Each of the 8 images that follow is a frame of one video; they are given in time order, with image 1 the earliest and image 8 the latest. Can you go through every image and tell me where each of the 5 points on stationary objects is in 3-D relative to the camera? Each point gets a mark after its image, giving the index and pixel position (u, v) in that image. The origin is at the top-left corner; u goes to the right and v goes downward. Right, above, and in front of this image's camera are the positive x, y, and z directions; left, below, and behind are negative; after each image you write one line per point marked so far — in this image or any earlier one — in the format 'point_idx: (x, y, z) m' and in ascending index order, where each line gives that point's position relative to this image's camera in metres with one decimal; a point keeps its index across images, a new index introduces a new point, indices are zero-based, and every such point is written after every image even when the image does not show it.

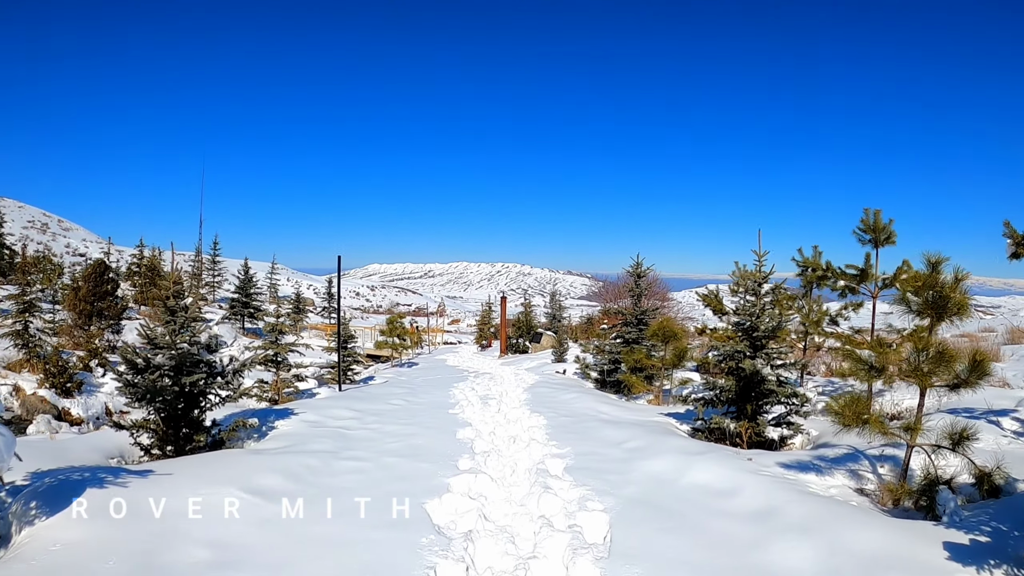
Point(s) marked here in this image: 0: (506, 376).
0: (-0.1, -2.8, +14.1) m
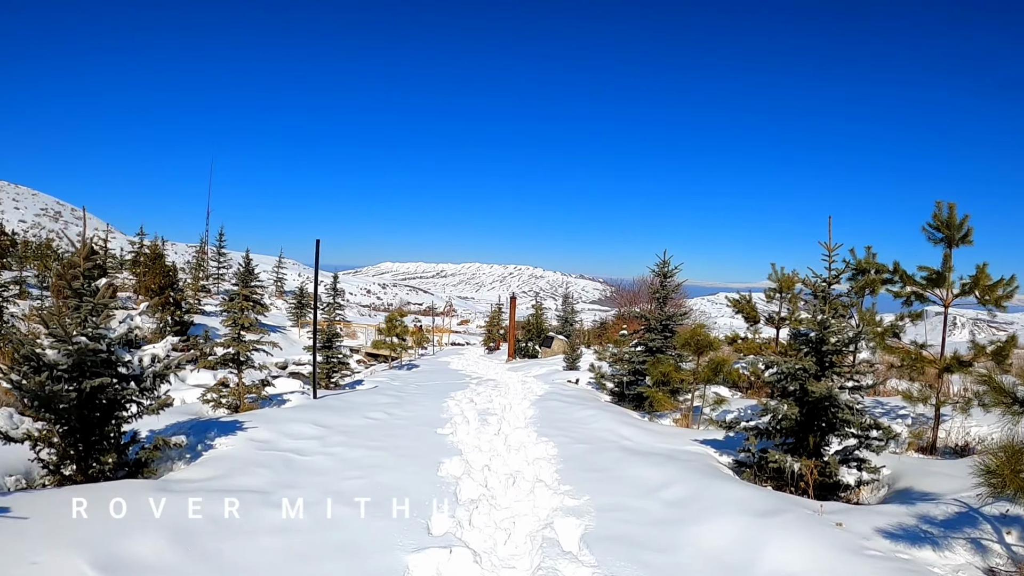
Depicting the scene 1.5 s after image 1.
0: (+0.1, -2.7, +12.6) m
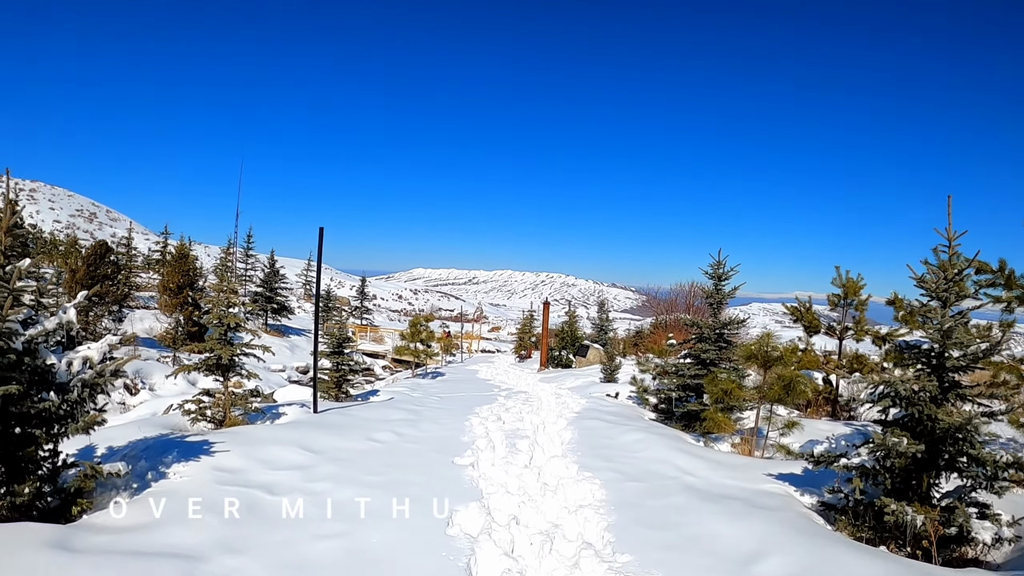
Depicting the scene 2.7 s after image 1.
0: (+0.9, -2.7, +11.3) m
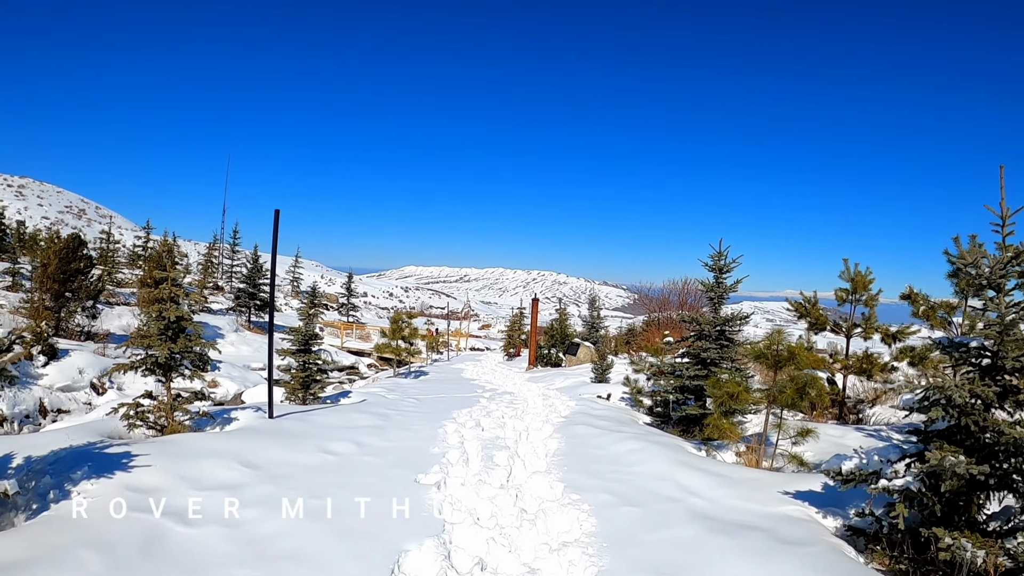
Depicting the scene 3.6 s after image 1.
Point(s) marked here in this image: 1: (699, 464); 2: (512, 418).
0: (+0.5, -2.6, +10.5) m
1: (+2.5, -2.4, +6.1) m
2: (0.0, -2.2, +7.7) m
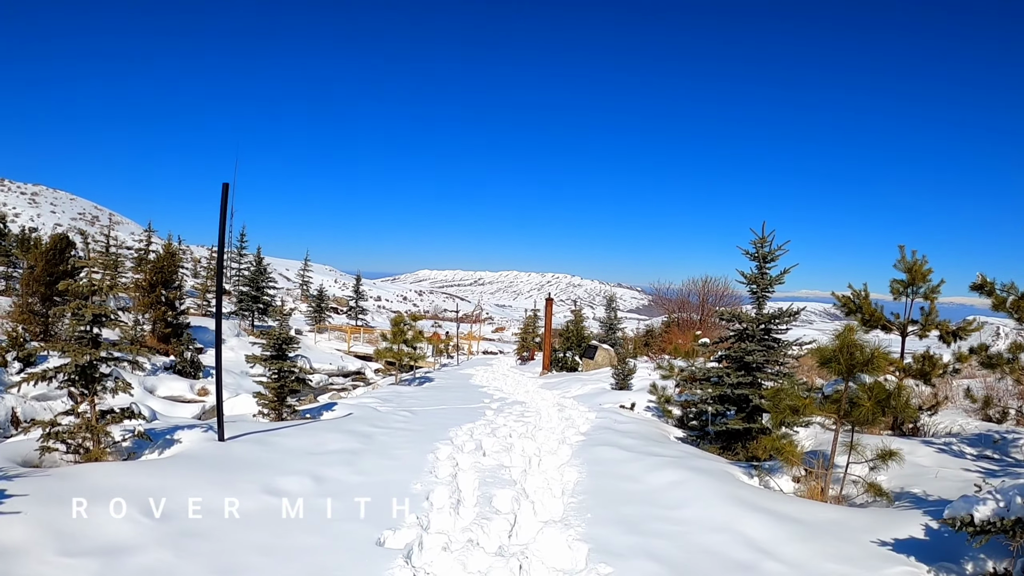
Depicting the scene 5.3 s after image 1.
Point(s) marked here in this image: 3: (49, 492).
0: (+0.7, -2.5, +9.2) m
1: (+2.6, -2.3, +4.8) m
2: (+0.1, -2.1, +6.4) m
3: (-3.4, -1.5, +3.3) m
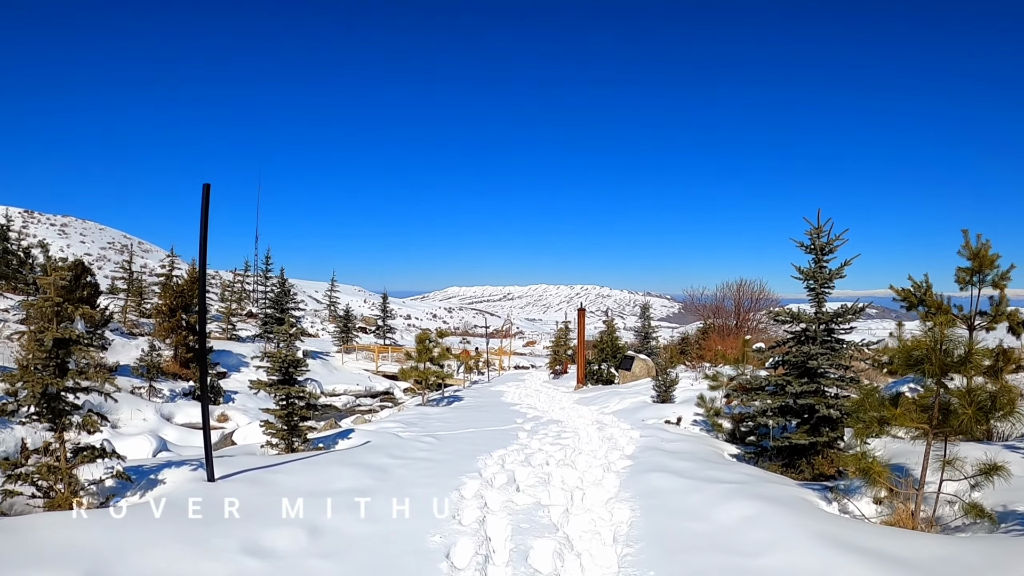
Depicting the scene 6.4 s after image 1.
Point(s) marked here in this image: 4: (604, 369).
0: (+1.4, -2.6, +8.4) m
1: (+3.0, -2.2, +3.9) m
2: (+0.5, -2.2, +5.7) m
3: (-3.2, -1.7, +2.8) m
4: (+3.9, -3.4, +19.1) m
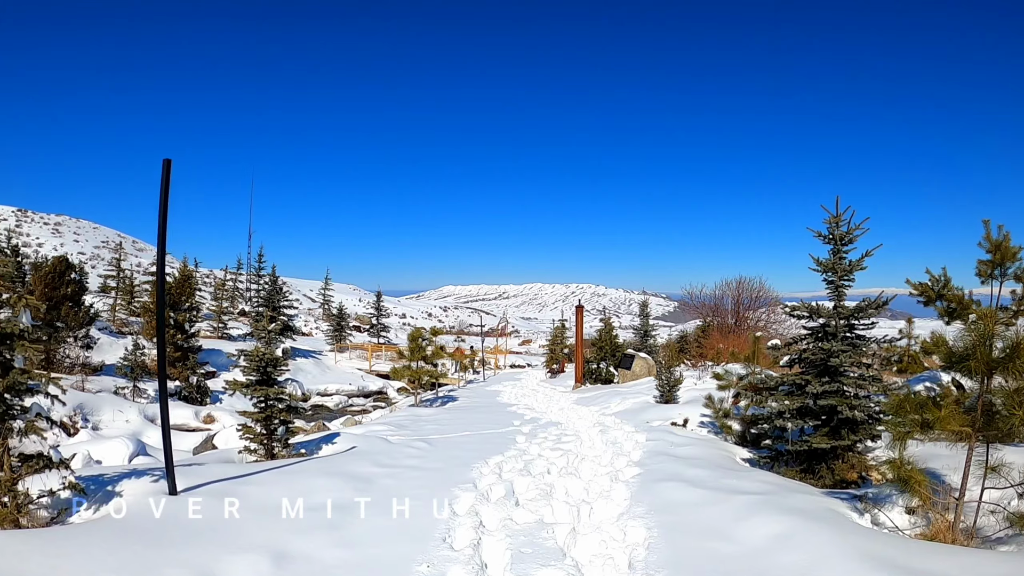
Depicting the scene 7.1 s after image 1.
0: (+1.3, -2.5, +7.9) m
1: (+3.0, -2.1, +3.4) m
2: (+0.5, -2.1, +5.1) m
3: (-3.2, -1.6, +2.2) m
4: (+3.7, -3.3, +18.6) m
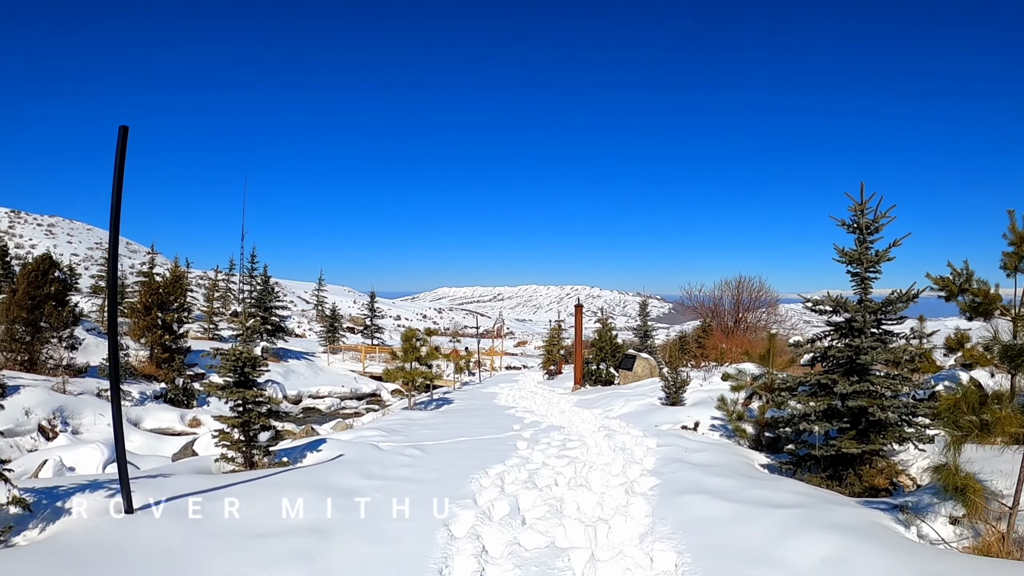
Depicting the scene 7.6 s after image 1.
0: (+1.3, -2.4, +7.3) m
1: (+3.0, -2.0, +2.9) m
2: (+0.6, -2.0, +4.6) m
3: (-3.1, -1.5, +1.7) m
4: (+3.7, -3.2, +18.1) m
